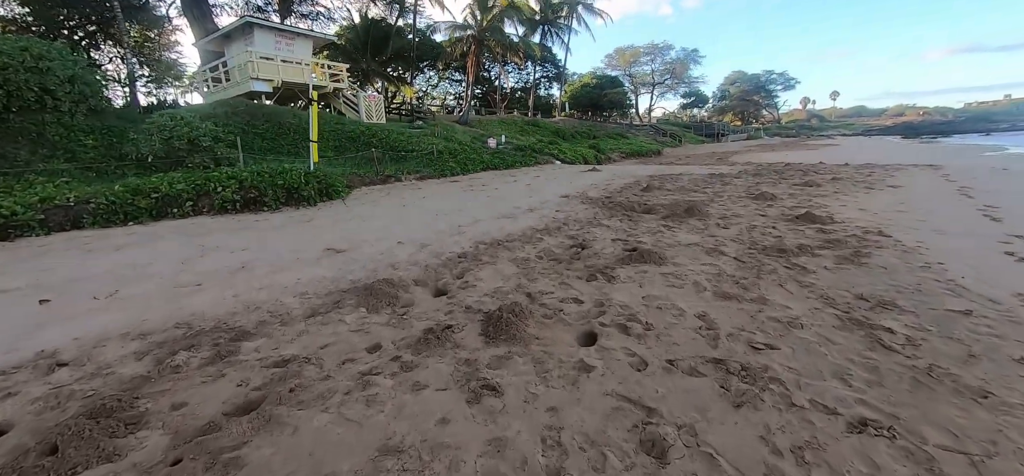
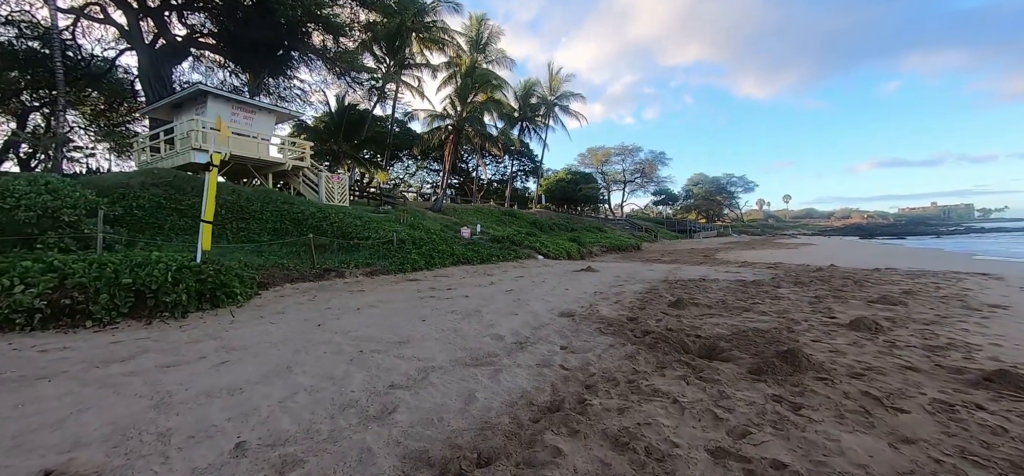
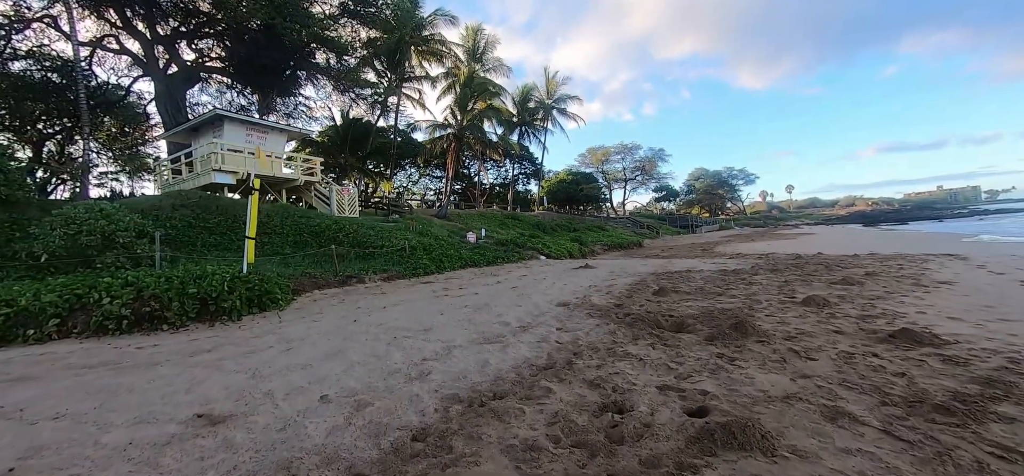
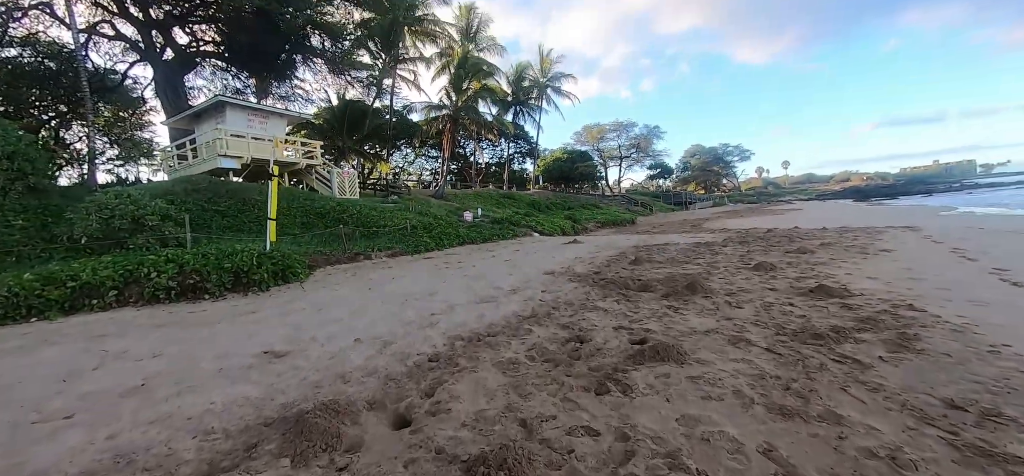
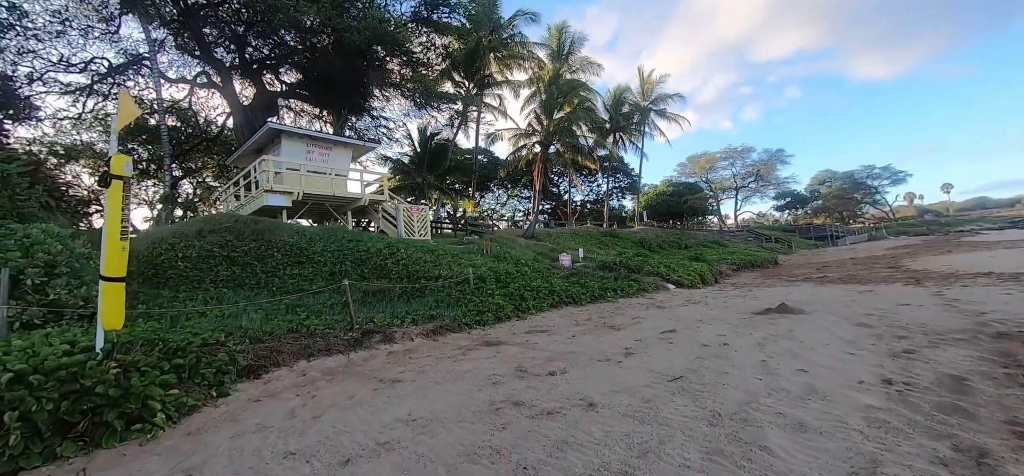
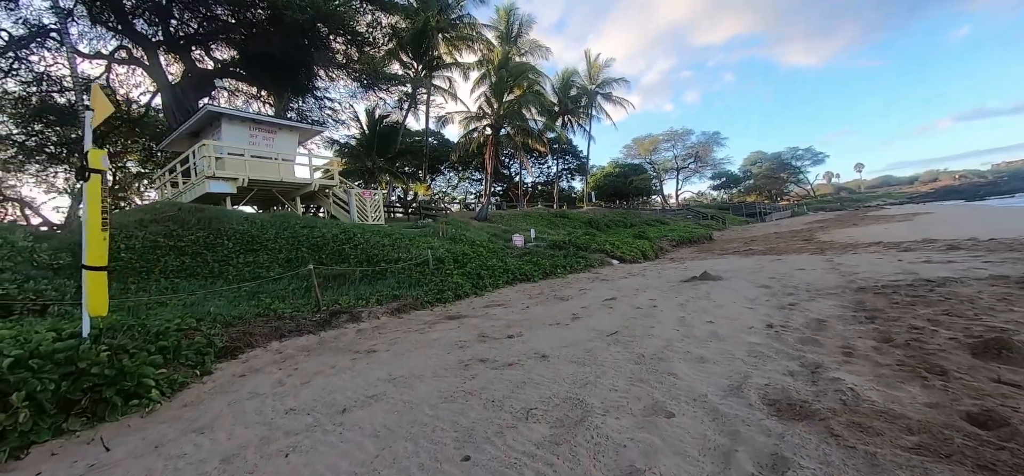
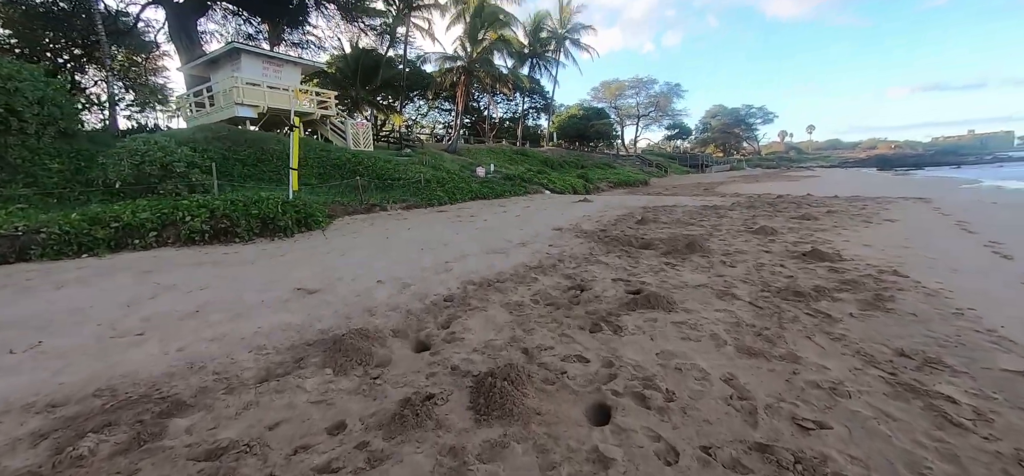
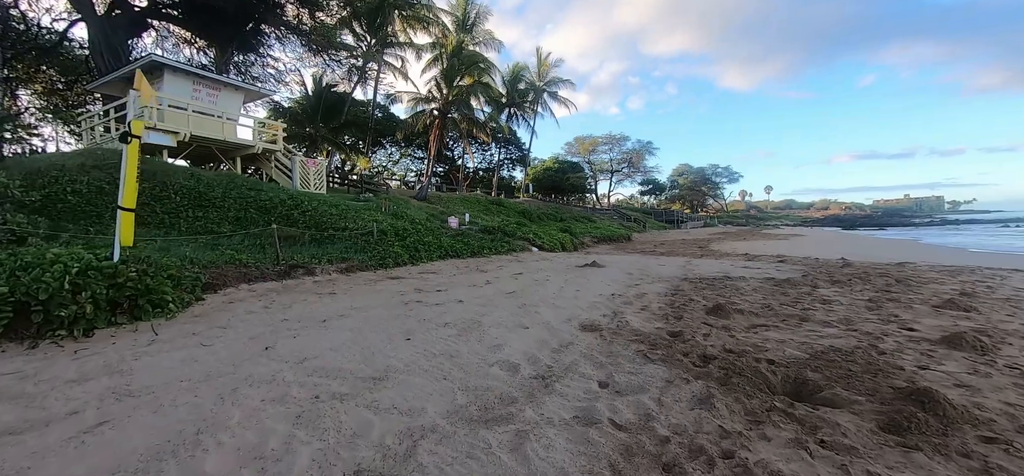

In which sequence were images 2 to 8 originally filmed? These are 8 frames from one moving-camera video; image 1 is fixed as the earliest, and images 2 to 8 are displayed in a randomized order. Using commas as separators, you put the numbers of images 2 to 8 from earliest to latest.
7, 4, 3, 2, 8, 6, 5
